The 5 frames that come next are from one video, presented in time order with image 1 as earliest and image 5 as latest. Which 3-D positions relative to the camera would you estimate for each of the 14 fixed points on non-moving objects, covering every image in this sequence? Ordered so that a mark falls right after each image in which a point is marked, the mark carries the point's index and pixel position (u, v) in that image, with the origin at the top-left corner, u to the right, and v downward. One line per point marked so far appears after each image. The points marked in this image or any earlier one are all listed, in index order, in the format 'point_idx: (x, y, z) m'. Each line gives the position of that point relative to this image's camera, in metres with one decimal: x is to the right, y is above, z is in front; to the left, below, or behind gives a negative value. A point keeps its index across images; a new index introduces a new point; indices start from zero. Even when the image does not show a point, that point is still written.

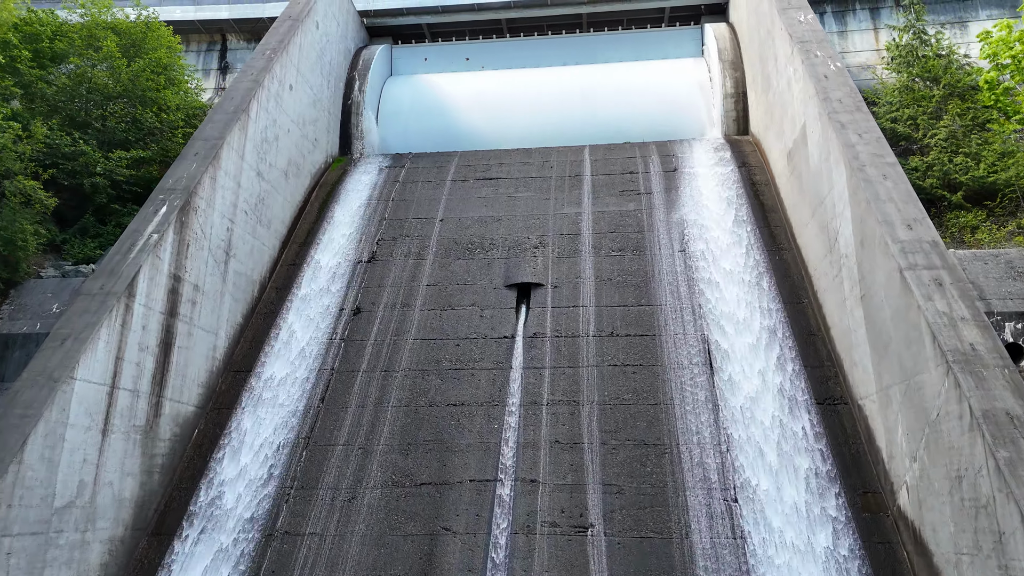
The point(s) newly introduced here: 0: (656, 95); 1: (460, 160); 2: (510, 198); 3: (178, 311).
0: (+2.2, +2.9, +12.4) m
1: (-0.7, +1.8, +11.5) m
2: (0.0, +1.1, +10.4) m
3: (-2.9, -0.2, +7.2) m
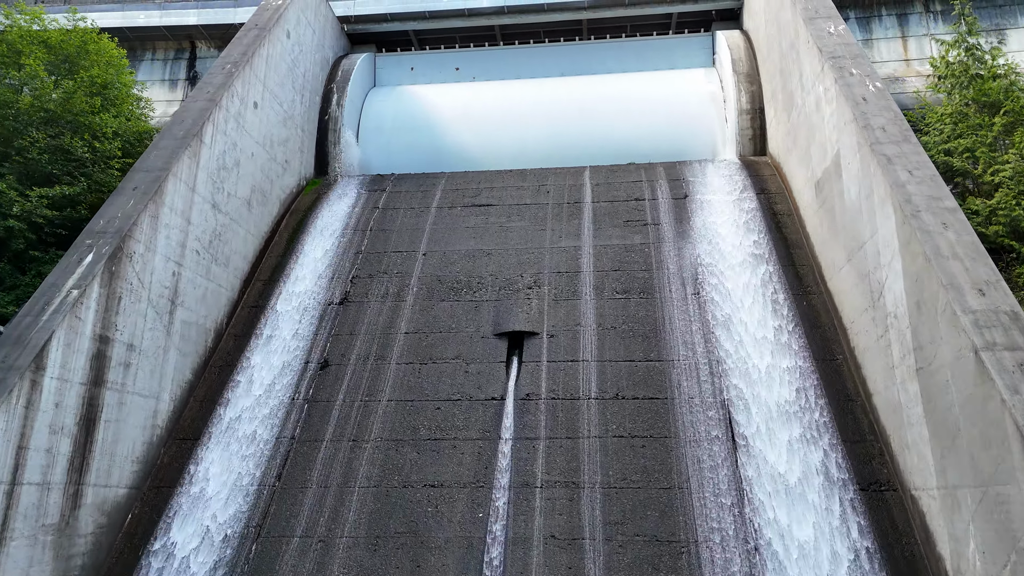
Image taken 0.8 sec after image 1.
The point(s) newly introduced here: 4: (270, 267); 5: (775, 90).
0: (+2.1, +2.4, +11.3) m
1: (-0.8, +1.3, +10.4) m
2: (-0.1, +0.7, +9.3) m
3: (-3.0, -0.7, +6.1) m
4: (-2.6, +0.2, +9.0) m
5: (+3.1, +2.3, +9.7) m
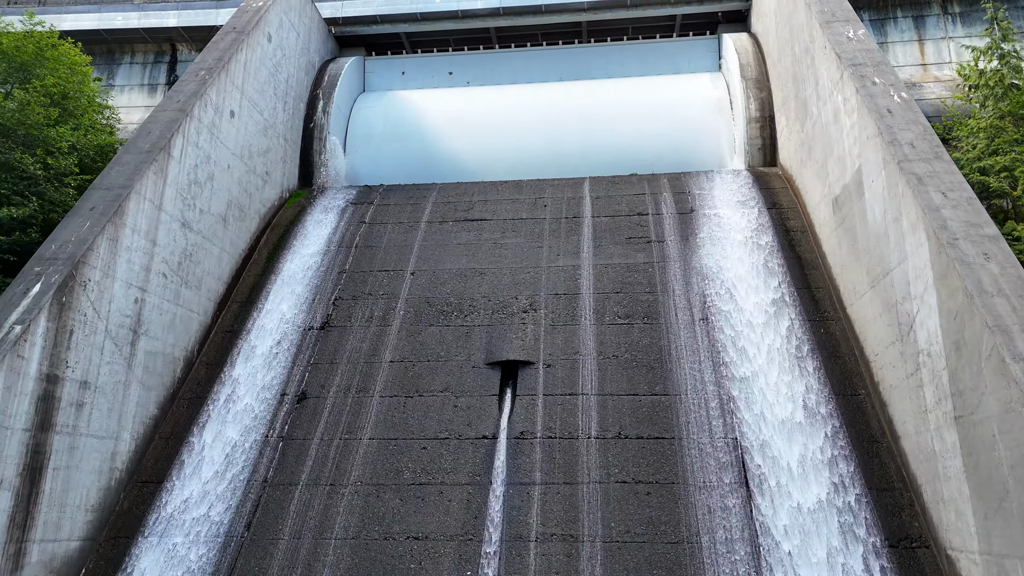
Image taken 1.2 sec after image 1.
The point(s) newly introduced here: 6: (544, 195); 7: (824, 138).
0: (+2.0, +2.2, +10.7) m
1: (-0.9, +1.1, +9.9) m
2: (-0.2, +0.4, +8.7) m
3: (-3.1, -0.9, +5.5) m
4: (-2.7, 0.0, +8.4) m
5: (+3.0, +2.1, +9.1) m
6: (+0.4, +1.1, +9.6) m
7: (+2.9, +1.4, +7.7) m
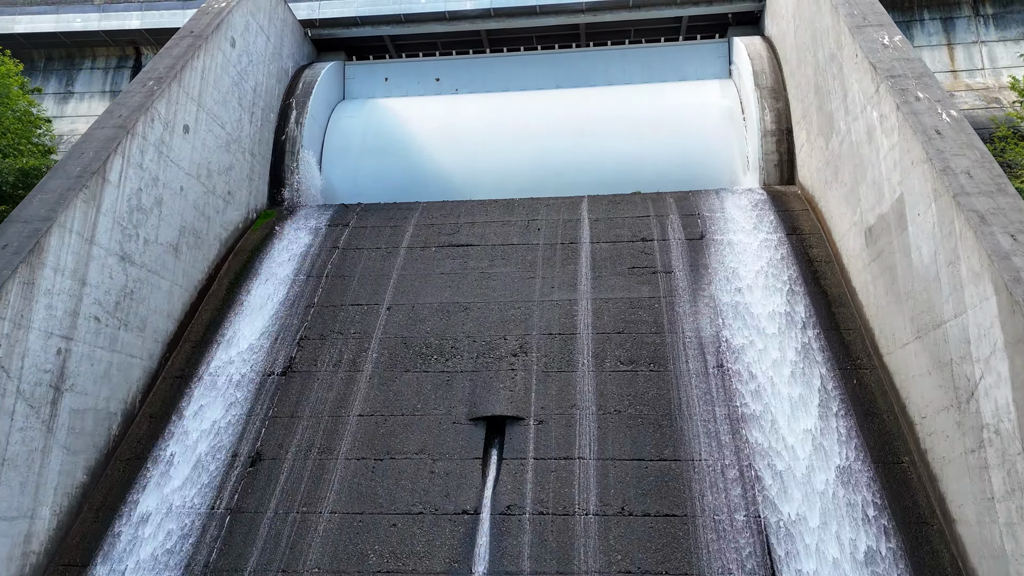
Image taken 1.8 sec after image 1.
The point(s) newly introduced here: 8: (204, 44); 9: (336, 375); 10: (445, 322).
0: (+1.9, +1.9, +9.8) m
1: (-1.0, +0.8, +8.9) m
2: (-0.3, +0.1, +7.8) m
3: (-3.2, -1.2, +4.6) m
4: (-2.8, -0.3, +7.5) m
5: (+2.9, +1.8, +8.2) m
6: (+0.3, +0.7, +8.6) m
7: (+2.8, +1.1, +6.8) m
8: (-3.0, +2.3, +7.9) m
9: (-1.4, -0.7, +6.8) m
10: (-0.6, -0.3, +7.3) m
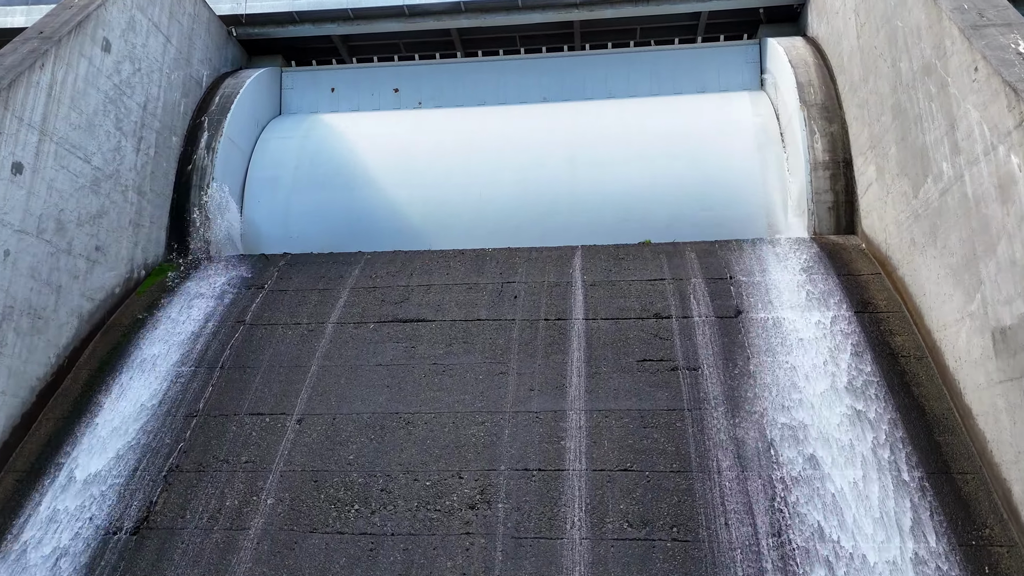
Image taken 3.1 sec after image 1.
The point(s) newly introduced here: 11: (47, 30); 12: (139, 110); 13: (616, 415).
0: (+1.7, +1.2, +7.6) m
1: (-1.2, +0.1, +6.8) m
2: (-0.5, -0.6, +5.6) m
3: (-3.4, -1.9, +2.4) m
4: (-3.1, -1.0, +5.4) m
5: (+2.7, +1.1, +6.0) m
6: (0.0, +0.1, +6.5) m
7: (+2.6, +0.4, +4.6) m
8: (-3.2, +1.7, +5.8) m
9: (-1.7, -1.4, +4.7) m
10: (-0.8, -1.0, +5.1) m
11: (-3.4, +1.9, +6.0) m
12: (-3.1, +1.5, +6.9) m
13: (+0.6, -0.8, +5.1) m
